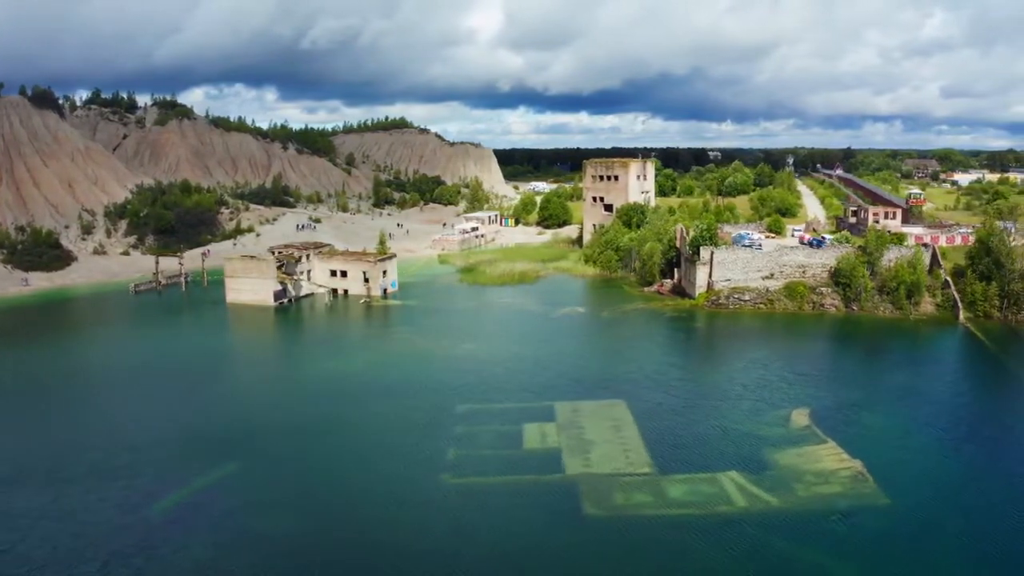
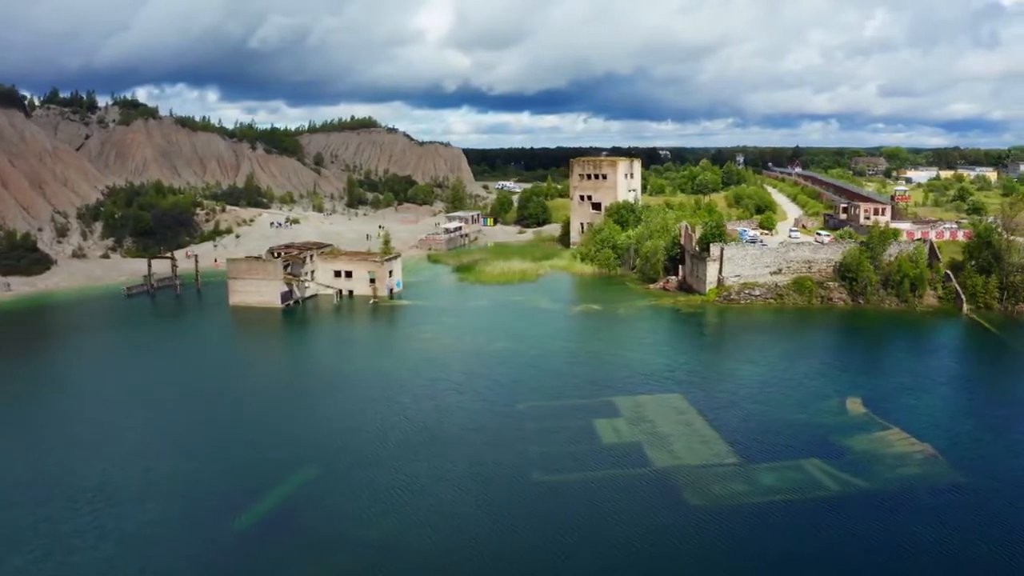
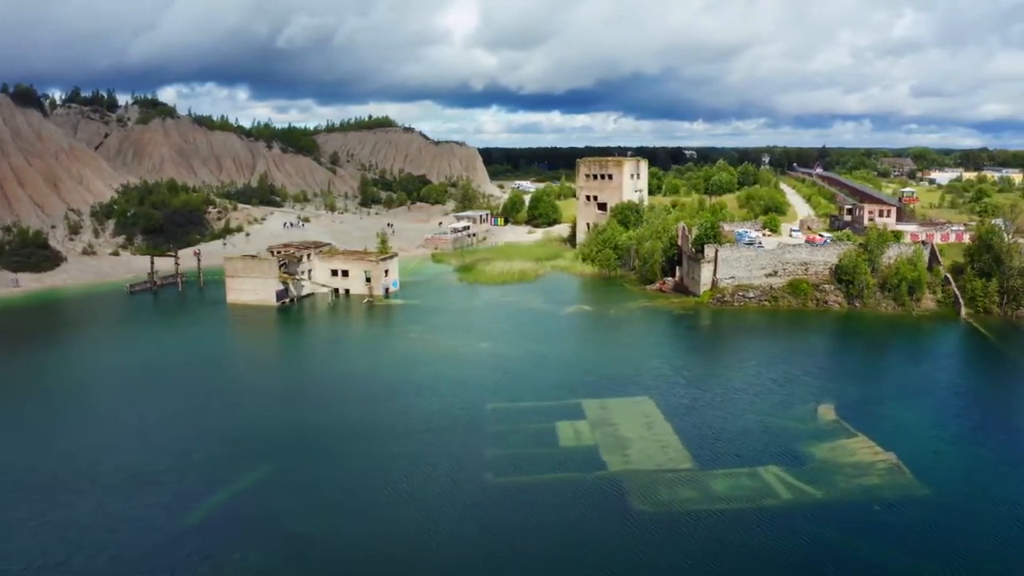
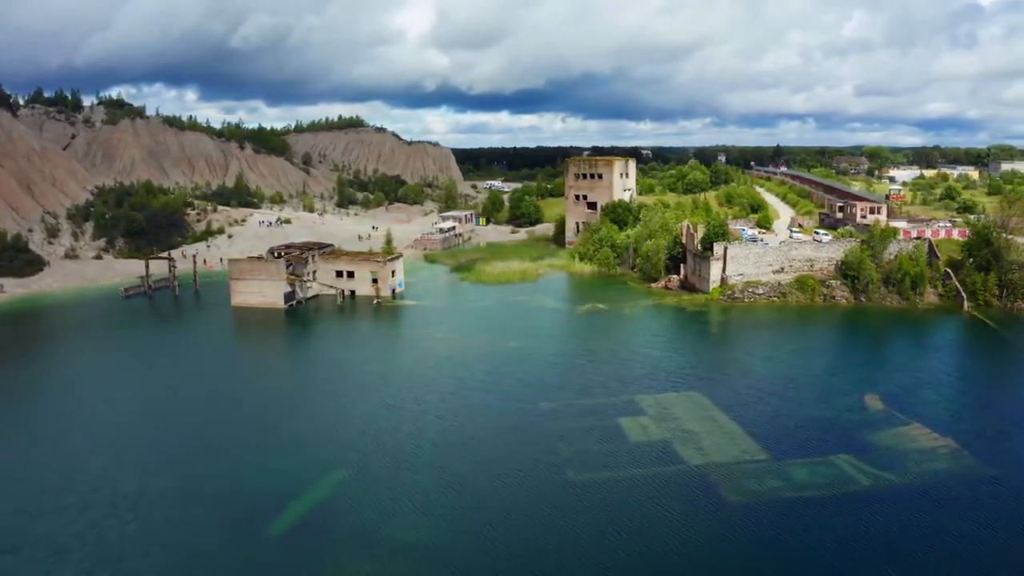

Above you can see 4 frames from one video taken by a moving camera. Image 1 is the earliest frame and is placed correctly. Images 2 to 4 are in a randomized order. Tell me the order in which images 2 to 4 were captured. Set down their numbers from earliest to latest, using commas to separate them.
3, 2, 4
